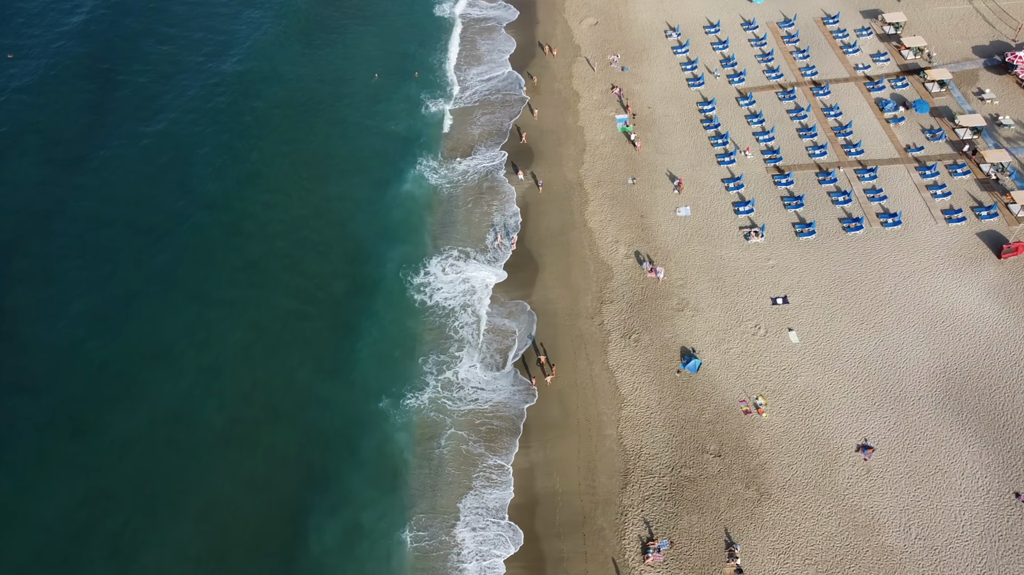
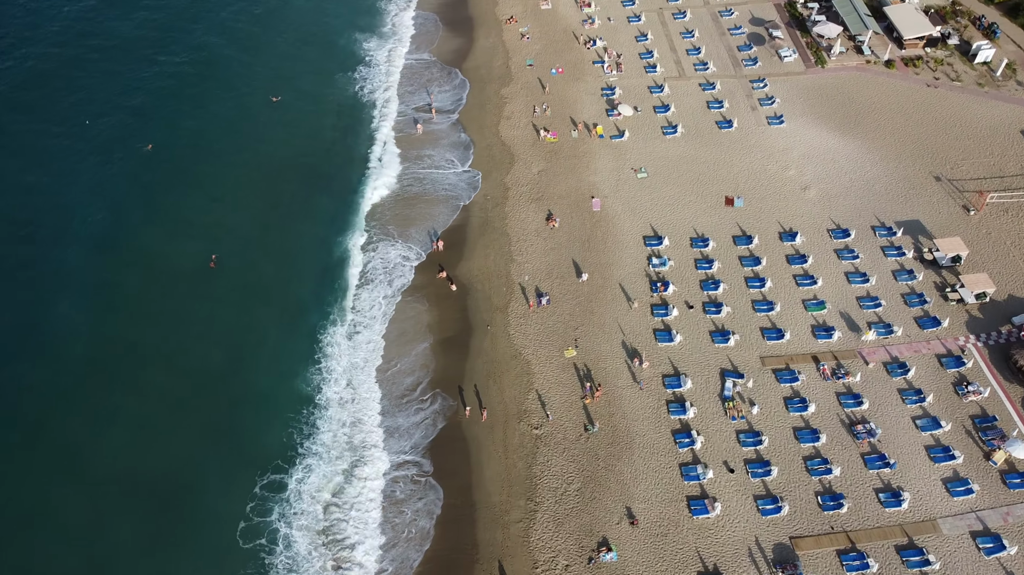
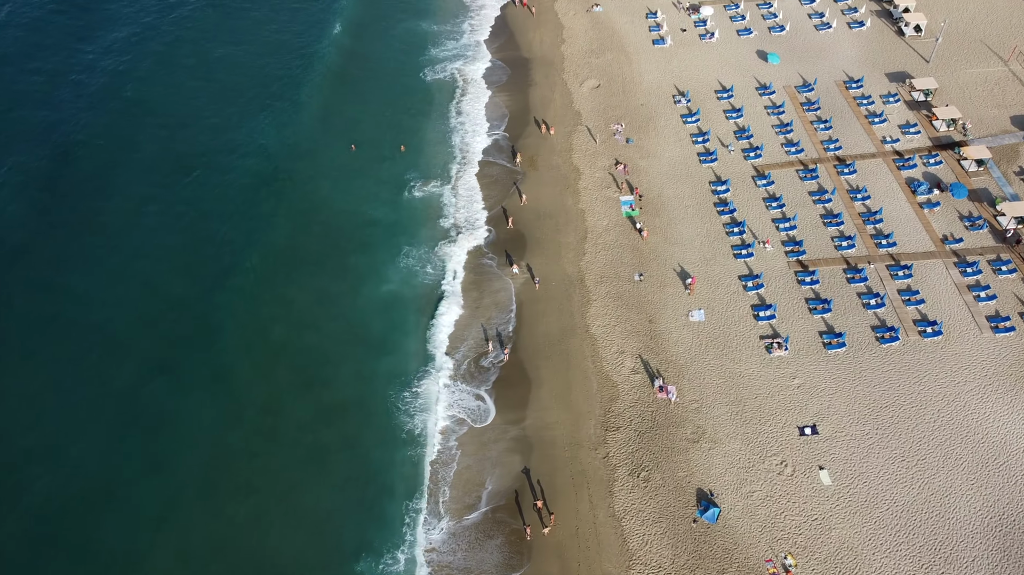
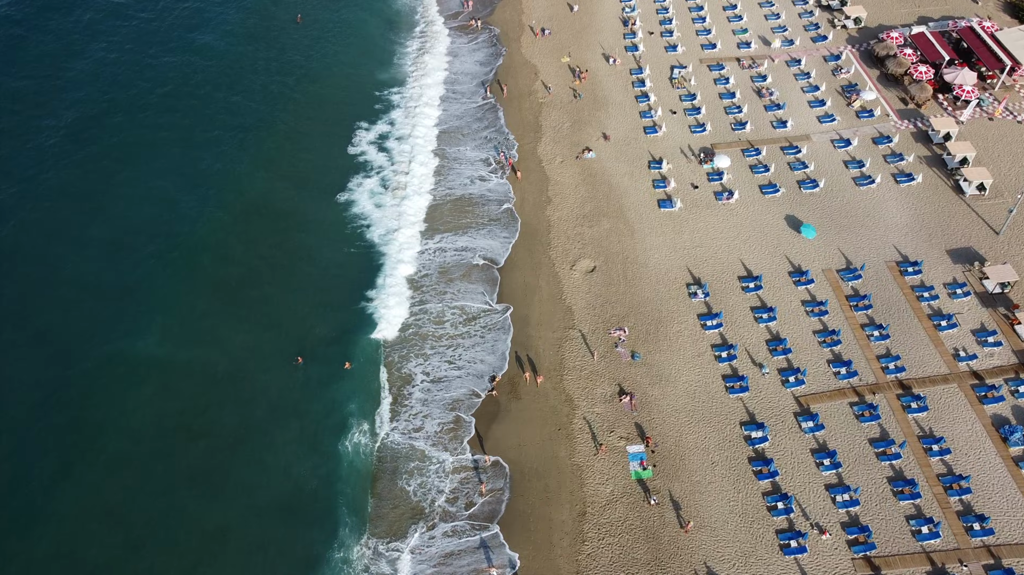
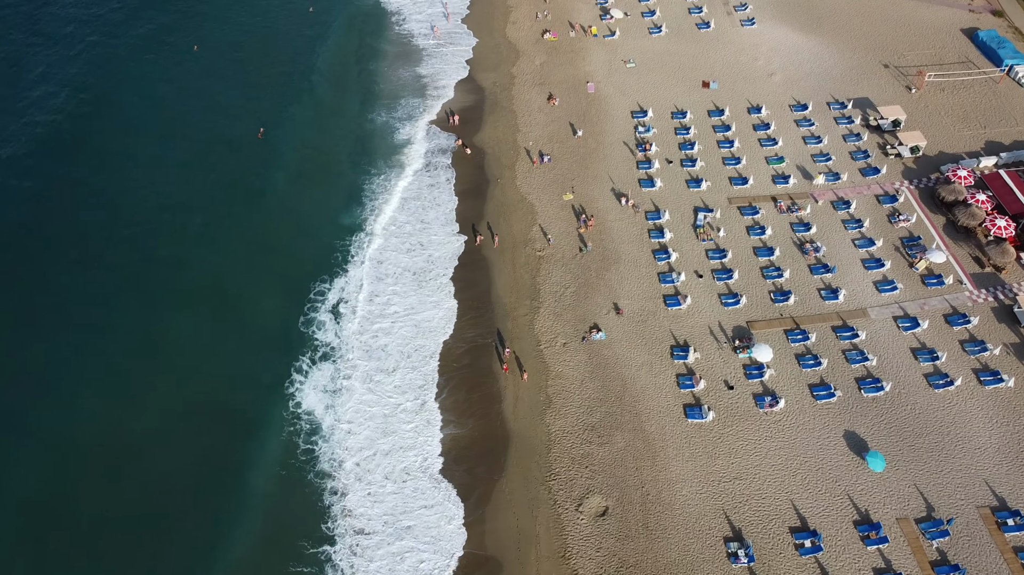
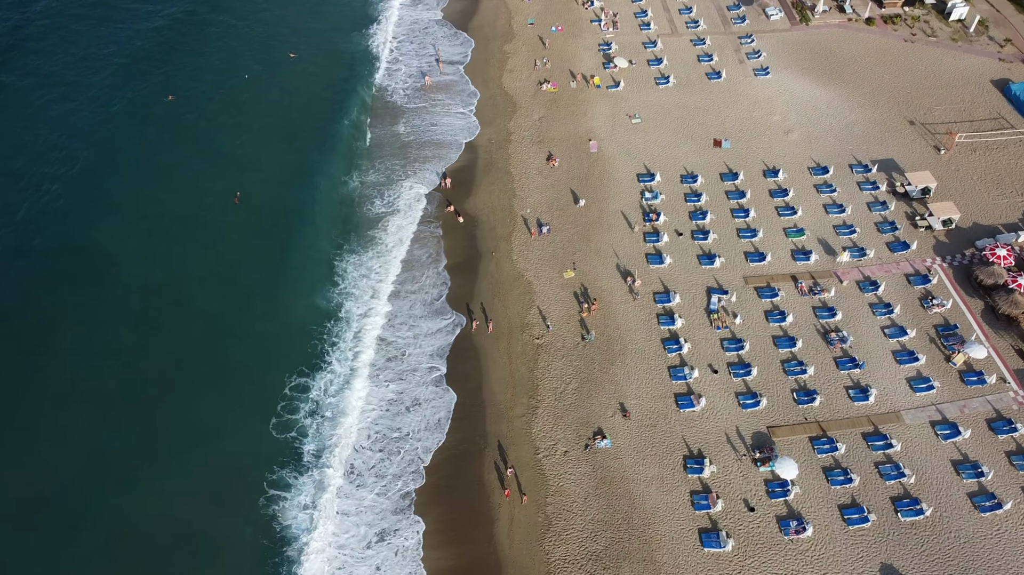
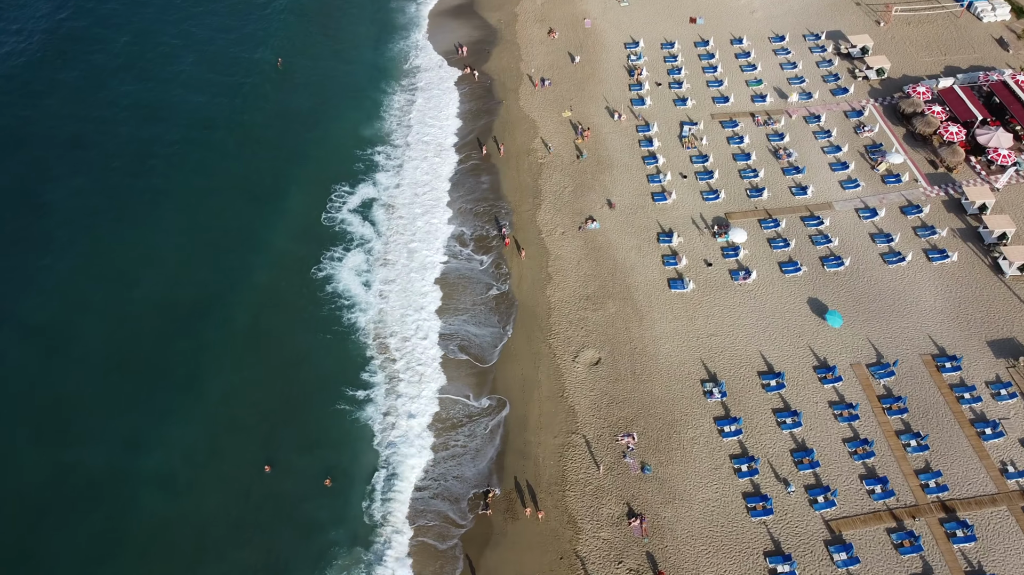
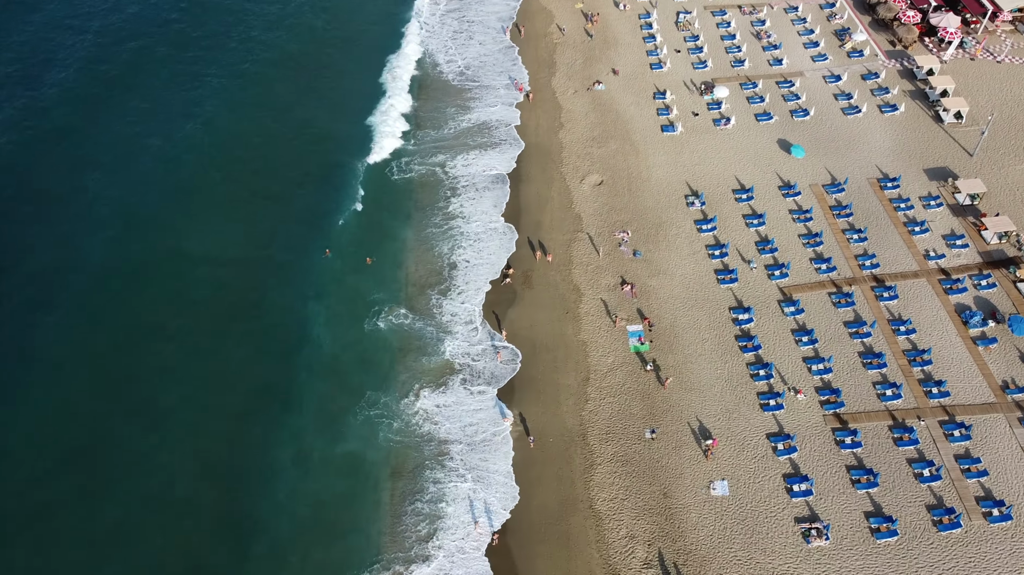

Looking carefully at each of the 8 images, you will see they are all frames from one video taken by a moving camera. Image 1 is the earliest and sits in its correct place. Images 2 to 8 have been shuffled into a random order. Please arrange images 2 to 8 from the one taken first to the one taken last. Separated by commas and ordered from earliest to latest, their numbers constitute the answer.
3, 8, 4, 7, 5, 6, 2
